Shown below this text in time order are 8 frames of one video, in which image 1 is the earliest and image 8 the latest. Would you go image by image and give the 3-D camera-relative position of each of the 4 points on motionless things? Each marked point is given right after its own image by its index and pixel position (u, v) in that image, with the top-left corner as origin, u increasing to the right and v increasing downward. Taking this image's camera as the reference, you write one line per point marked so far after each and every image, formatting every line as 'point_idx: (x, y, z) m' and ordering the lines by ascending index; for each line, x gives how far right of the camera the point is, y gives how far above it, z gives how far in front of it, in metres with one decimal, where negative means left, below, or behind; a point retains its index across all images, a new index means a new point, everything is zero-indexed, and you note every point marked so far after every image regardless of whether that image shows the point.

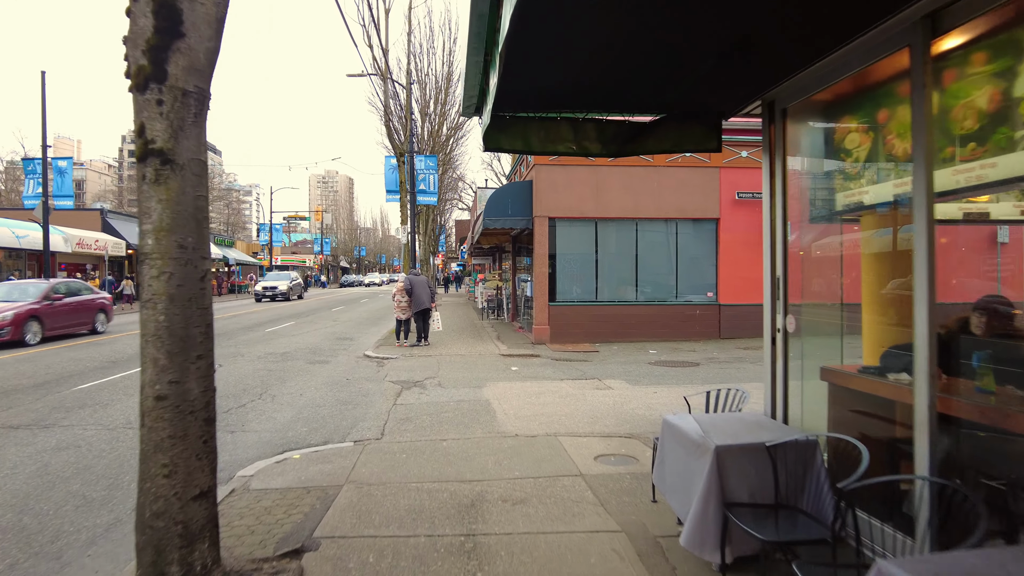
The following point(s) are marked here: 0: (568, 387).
0: (+0.7, -1.3, +8.7) m
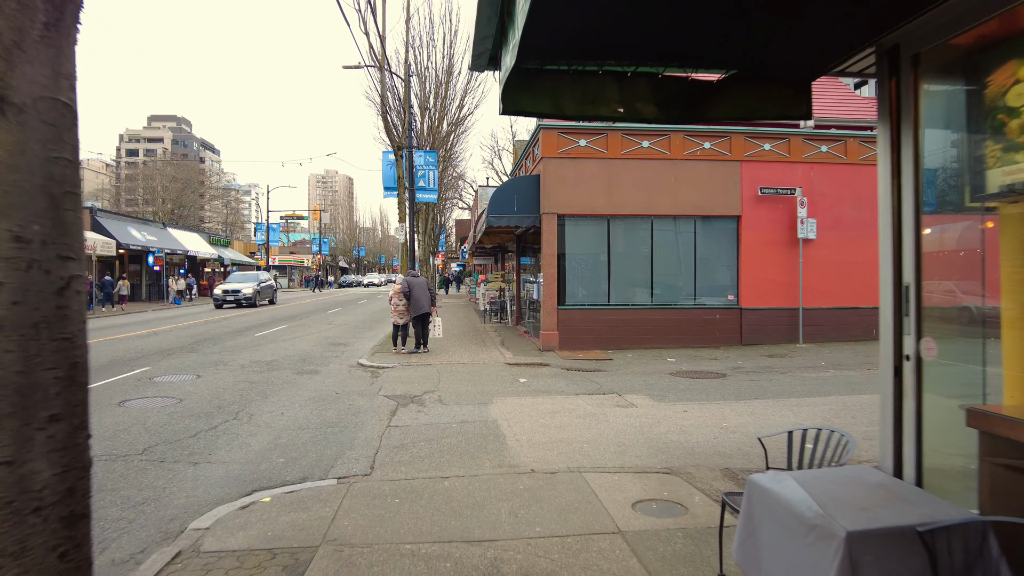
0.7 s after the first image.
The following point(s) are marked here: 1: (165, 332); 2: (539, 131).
0: (+0.8, -1.3, +7.7) m
1: (-8.3, -1.0, +16.5) m
2: (+0.5, +3.0, +13.3) m
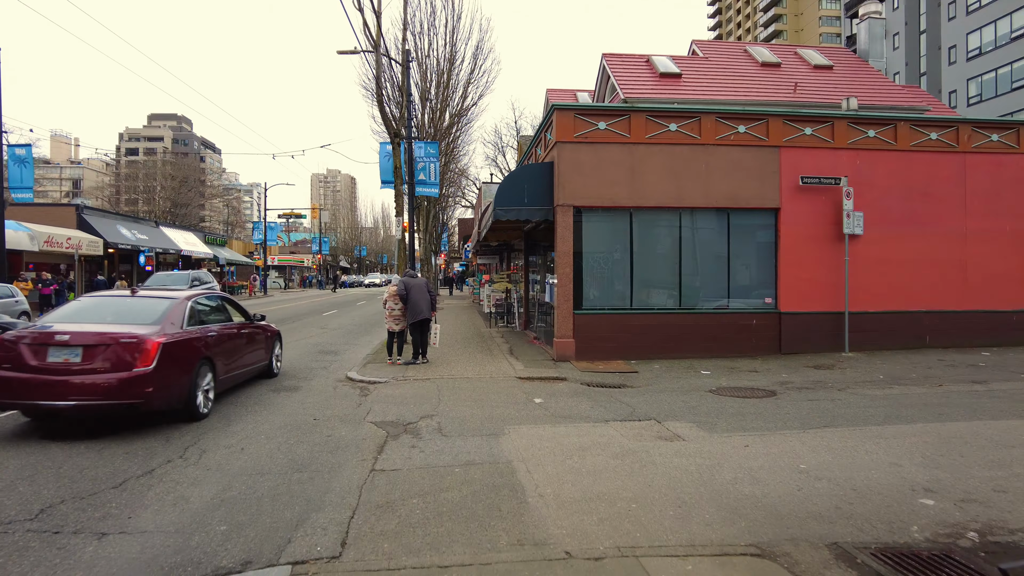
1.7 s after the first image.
0: (+1.0, -1.4, +6.2) m
1: (-8.1, -1.1, +15.0) m
2: (+0.7, +3.0, +11.8) m
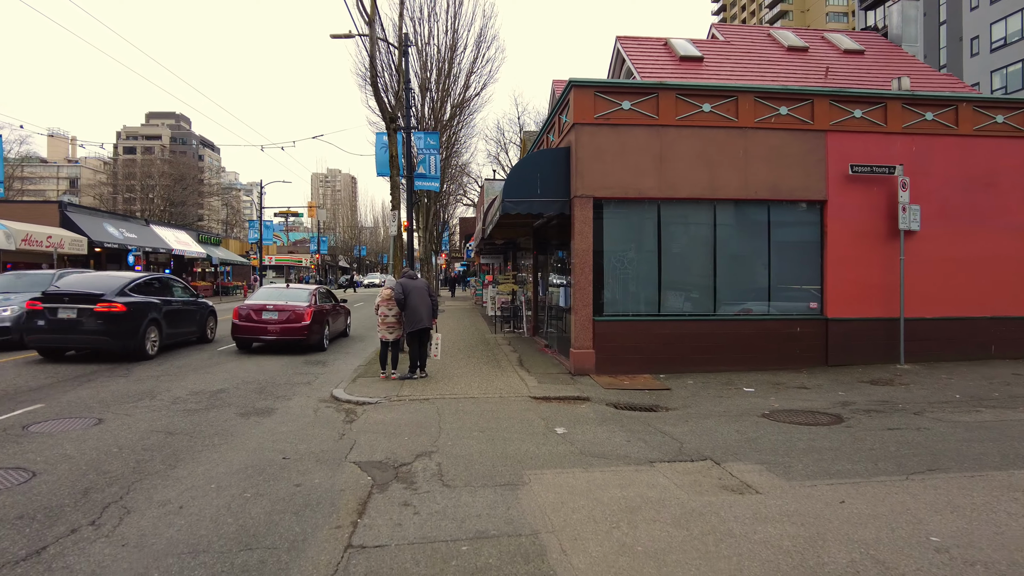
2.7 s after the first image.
0: (+1.1, -1.4, +4.8) m
1: (-7.9, -1.1, +13.6) m
2: (+0.8, +2.9, +10.3) m
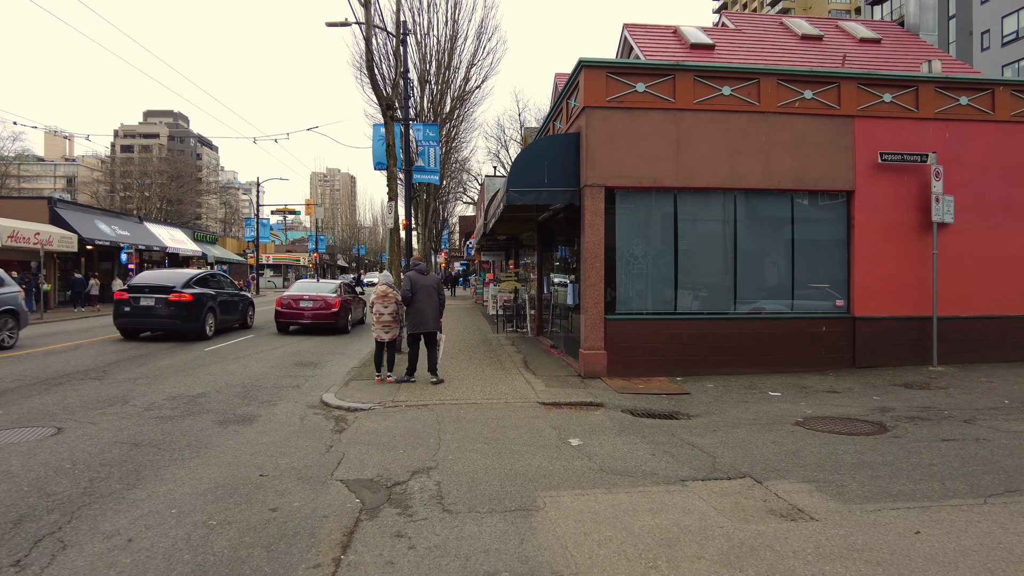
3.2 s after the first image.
0: (+1.2, -1.3, +4.1) m
1: (-7.9, -1.1, +12.9) m
2: (+0.9, +3.0, +9.6) m
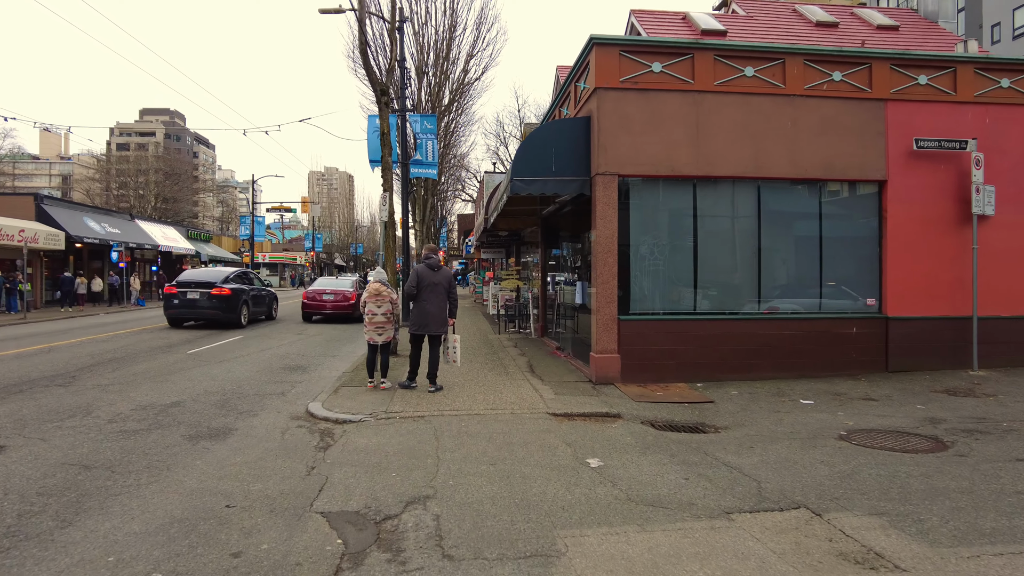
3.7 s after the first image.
0: (+1.3, -1.3, +3.3) m
1: (-7.8, -1.0, +12.1) m
2: (+1.0, +3.0, +8.9) m
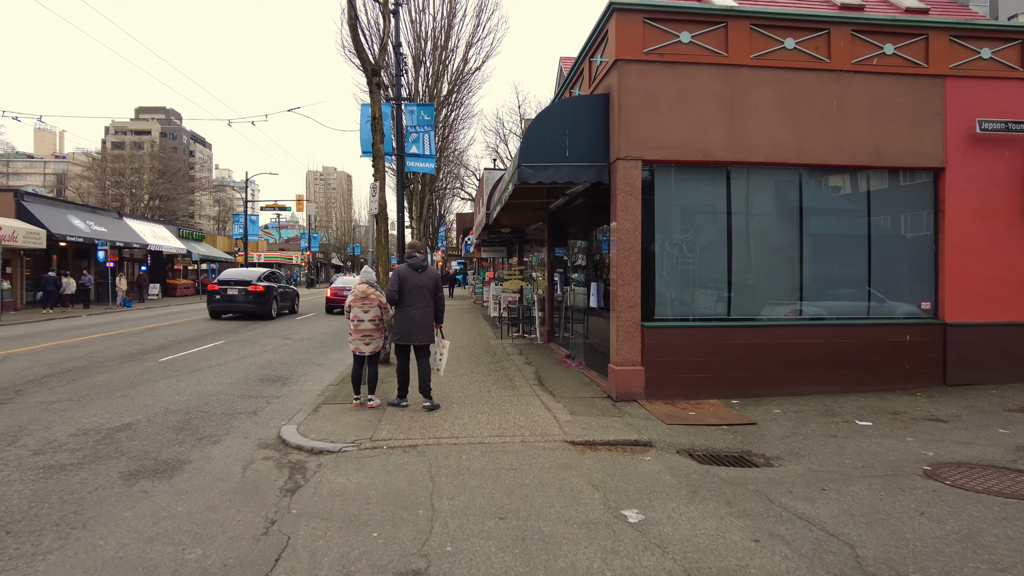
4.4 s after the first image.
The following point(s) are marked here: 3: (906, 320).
0: (+1.4, -1.4, +2.2) m
1: (-7.7, -1.1, +11.0) m
2: (+1.0, +3.0, +7.7) m
3: (+4.6, -0.4, +8.0) m
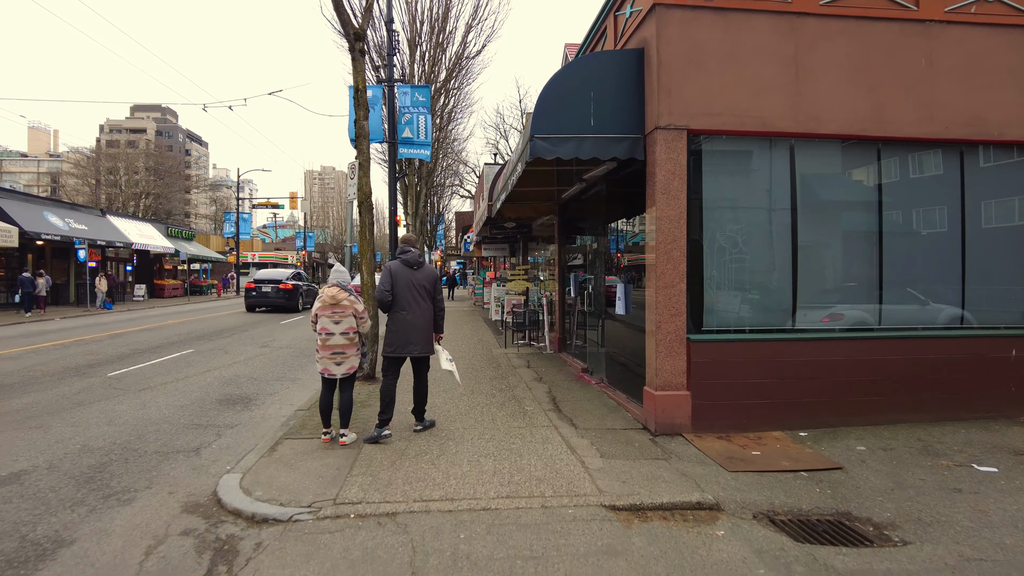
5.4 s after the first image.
0: (+1.5, -1.4, +0.6) m
1: (-7.6, -1.1, +9.4) m
2: (+1.1, +2.9, +6.2) m
3: (+4.7, -0.4, +6.5) m
